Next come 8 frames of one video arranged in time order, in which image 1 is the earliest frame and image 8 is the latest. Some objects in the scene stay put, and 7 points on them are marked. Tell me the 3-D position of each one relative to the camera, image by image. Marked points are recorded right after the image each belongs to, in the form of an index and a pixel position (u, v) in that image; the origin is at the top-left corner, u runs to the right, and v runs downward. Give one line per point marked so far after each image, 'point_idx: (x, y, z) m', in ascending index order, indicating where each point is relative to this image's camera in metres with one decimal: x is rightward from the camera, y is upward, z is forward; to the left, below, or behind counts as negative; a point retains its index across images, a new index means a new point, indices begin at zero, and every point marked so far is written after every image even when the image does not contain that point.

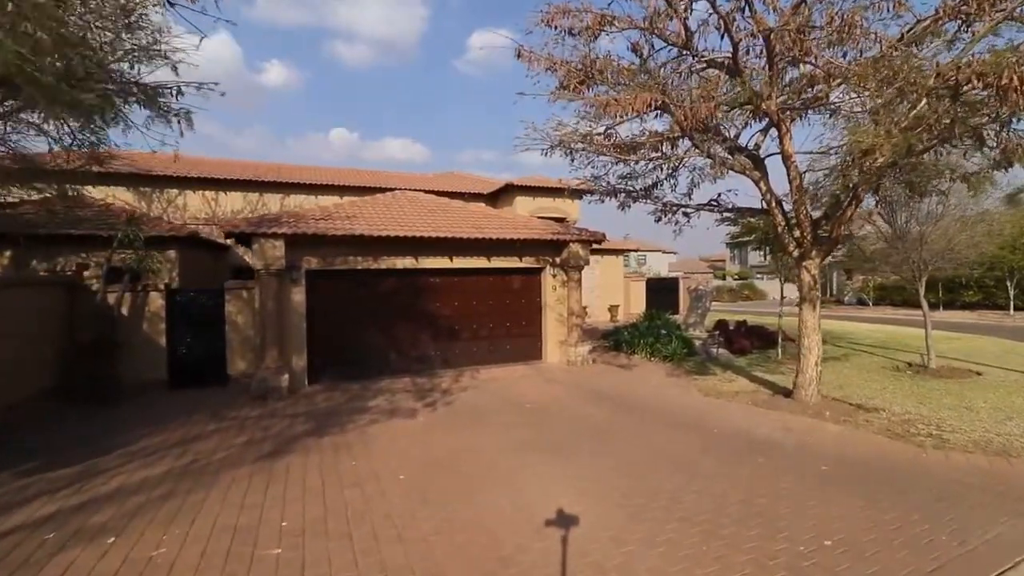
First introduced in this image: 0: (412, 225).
0: (-3.0, +1.9, +15.5) m
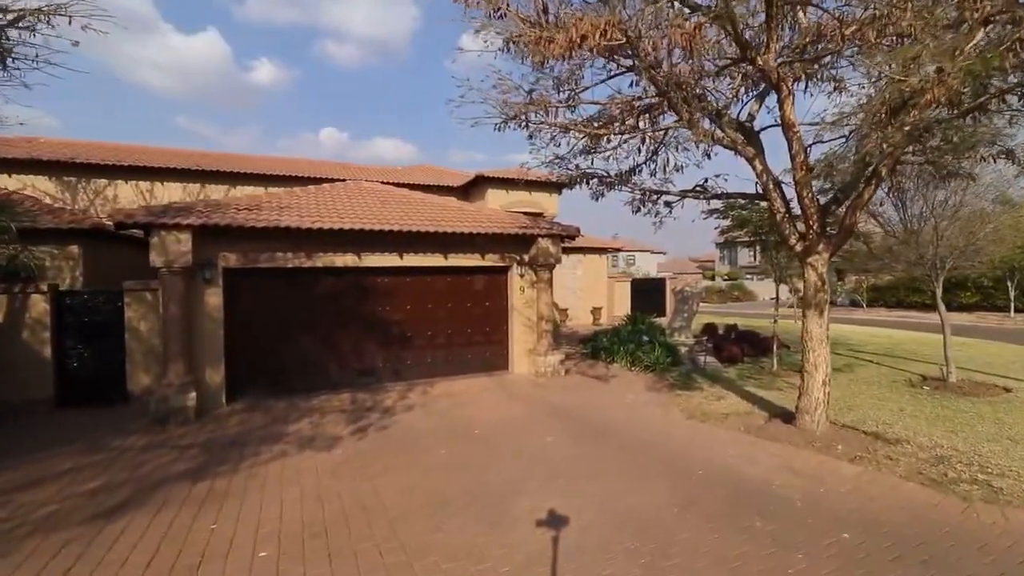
0: (-4.1, +1.8, +13.4) m
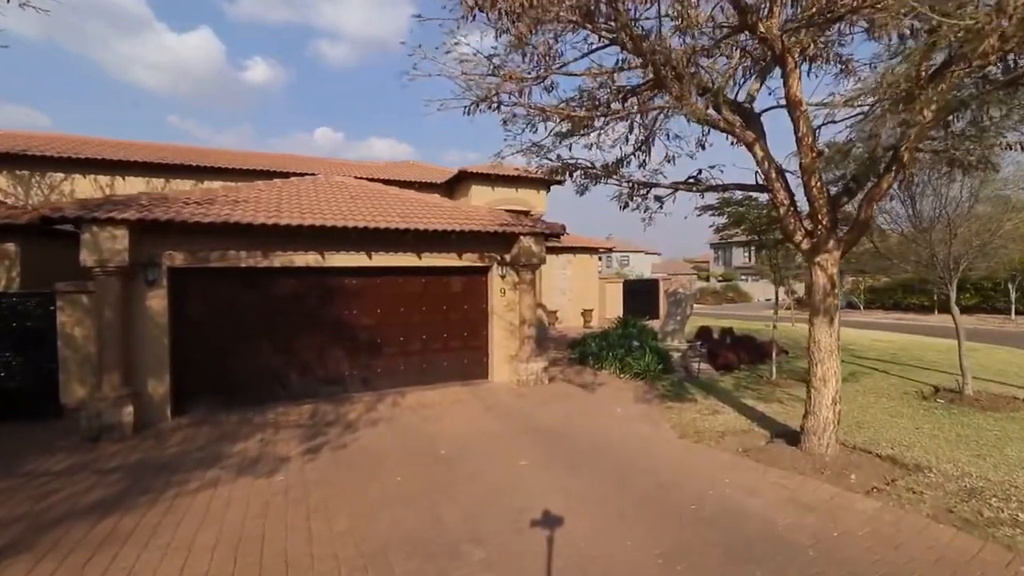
0: (-4.6, +1.8, +12.3) m
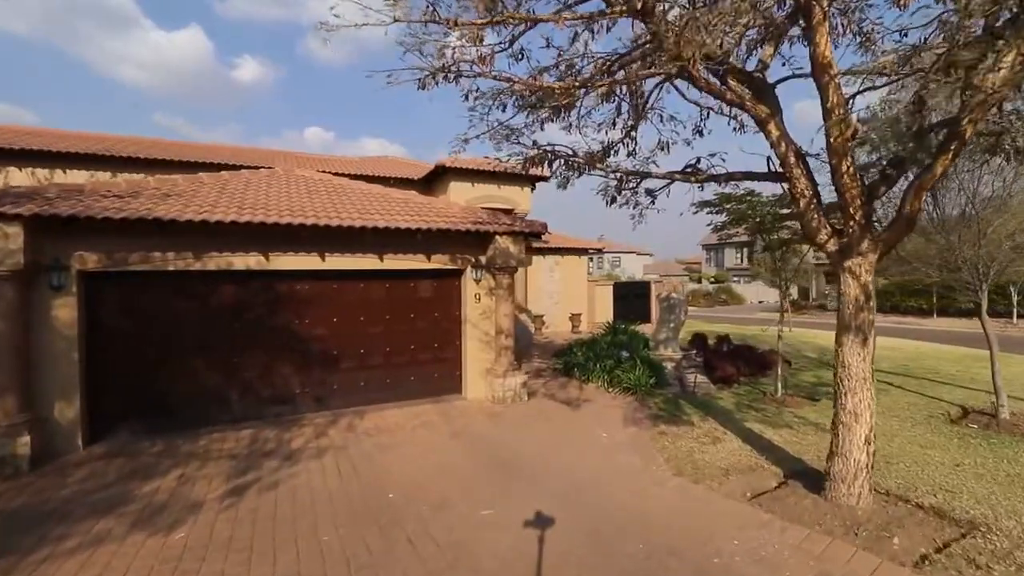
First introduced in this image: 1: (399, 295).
0: (-5.2, +1.7, +10.8) m
1: (-2.6, -0.2, +12.1) m
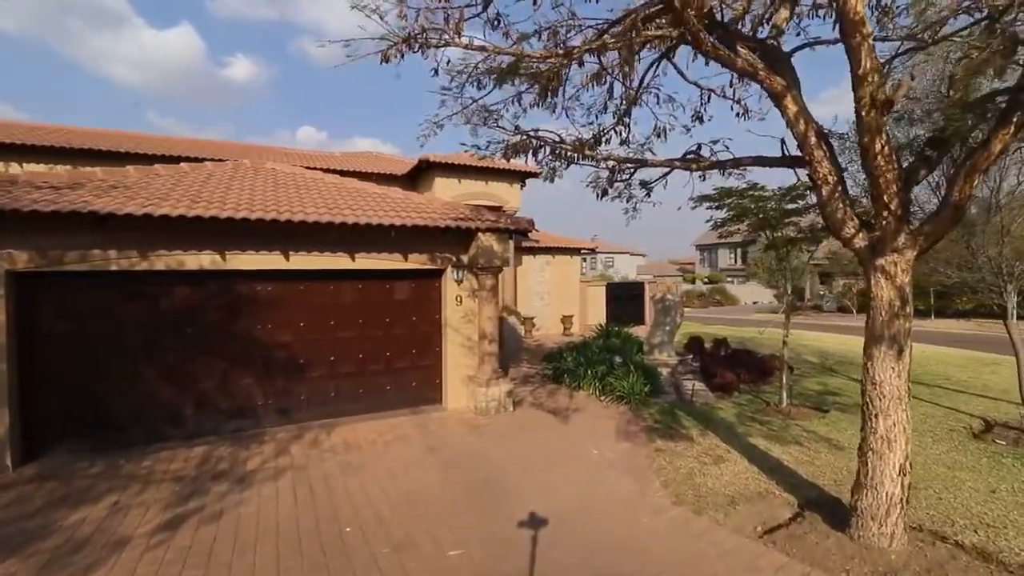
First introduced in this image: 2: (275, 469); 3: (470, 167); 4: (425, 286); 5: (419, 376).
0: (-5.5, +1.6, +9.8) m
1: (-3.0, -0.2, +11.2) m
2: (-3.9, -3.0, +8.6) m
3: (-1.5, +4.5, +19.1) m
4: (-1.9, 0.0, +11.7) m
5: (-2.1, -2.0, +11.6) m
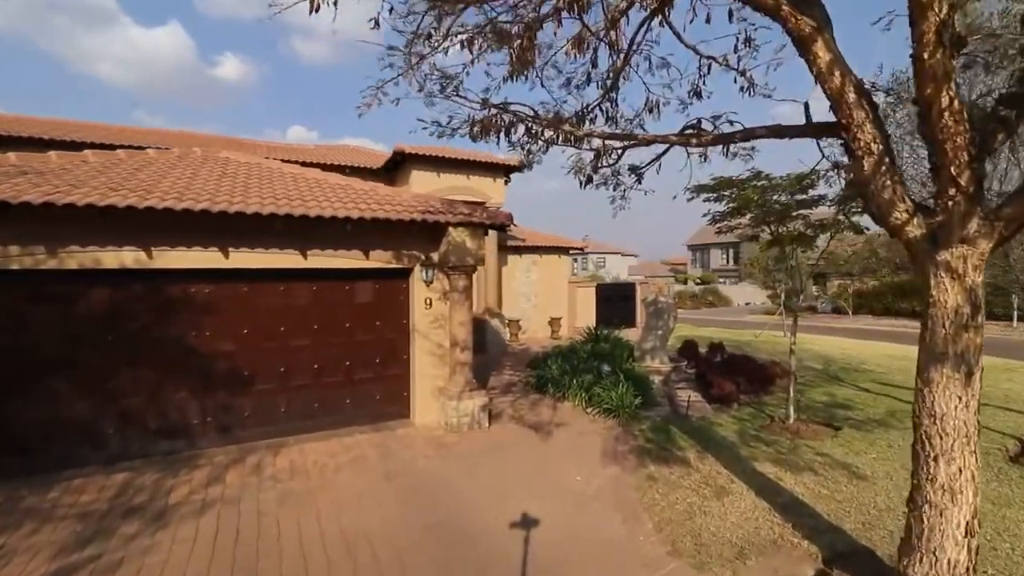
0: (-5.9, +1.6, +8.6) m
1: (-3.5, -0.2, +9.9) m
2: (-4.4, -3.0, +7.3) m
3: (-2.1, +4.4, +17.8) m
4: (-2.4, 0.0, +10.4) m
5: (-2.6, -2.0, +10.3) m
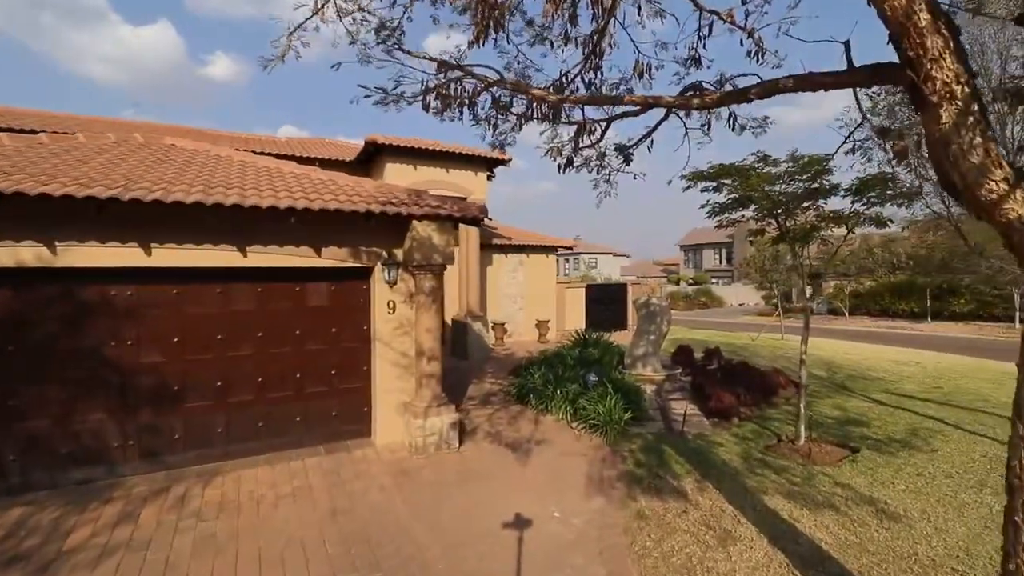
0: (-6.4, +1.6, +7.3) m
1: (-3.9, -0.3, +8.7) m
2: (-4.8, -3.0, +6.1) m
3: (-2.7, +4.4, +16.6) m
4: (-2.9, 0.0, +9.2) m
5: (-3.0, -2.0, +9.1) m
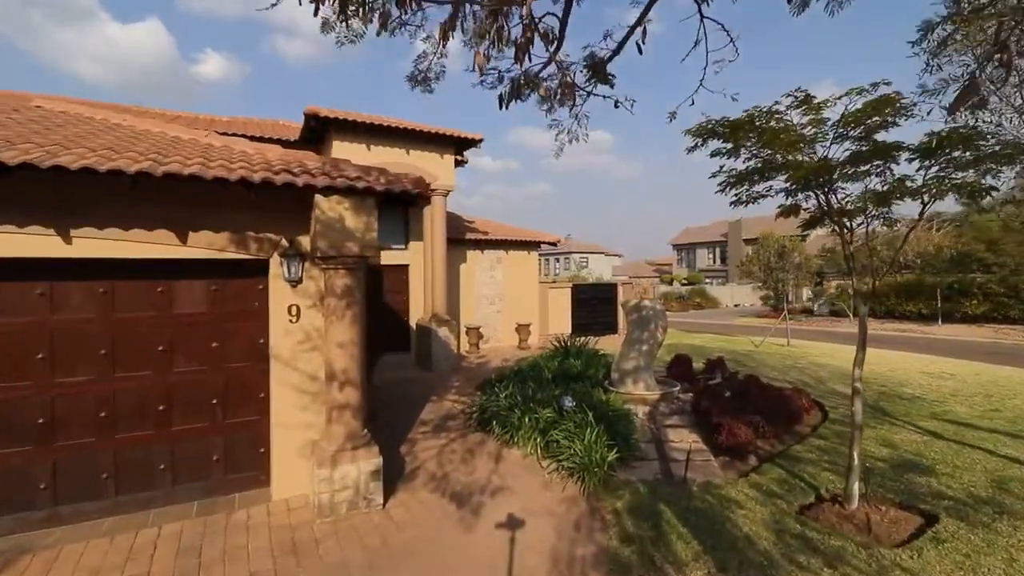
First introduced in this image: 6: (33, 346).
0: (-7.1, +1.6, +4.9) m
1: (-4.6, -0.3, +6.3) m
2: (-5.4, -3.0, +3.7) m
3: (-3.5, +4.4, +14.3) m
4: (-3.6, 0.0, +6.9) m
5: (-3.7, -2.0, +6.8) m
6: (-5.5, -0.7, +5.9) m
